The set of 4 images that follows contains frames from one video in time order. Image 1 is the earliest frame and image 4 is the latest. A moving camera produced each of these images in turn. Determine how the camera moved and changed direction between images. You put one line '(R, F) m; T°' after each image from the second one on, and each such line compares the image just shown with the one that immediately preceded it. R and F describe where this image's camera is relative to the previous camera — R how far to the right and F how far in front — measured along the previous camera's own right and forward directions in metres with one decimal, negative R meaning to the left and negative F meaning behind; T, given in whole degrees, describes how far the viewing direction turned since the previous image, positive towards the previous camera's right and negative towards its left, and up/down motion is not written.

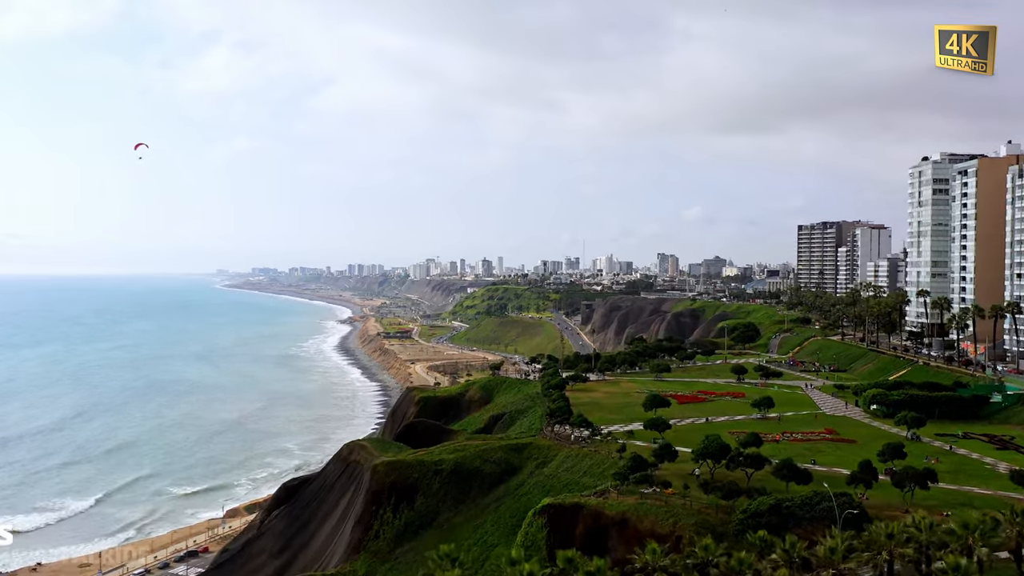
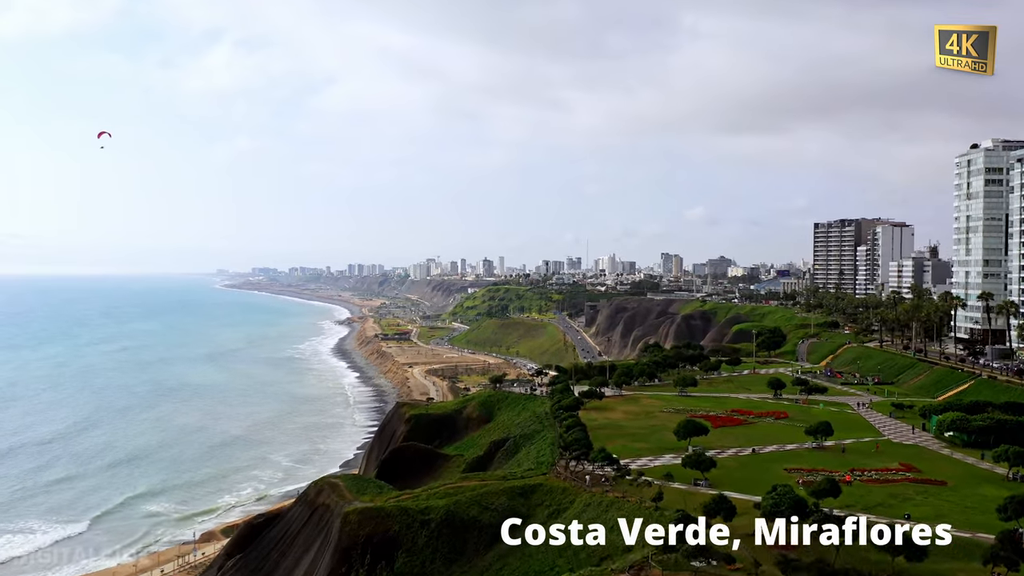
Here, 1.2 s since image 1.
(0.0, +1.5) m; 0°
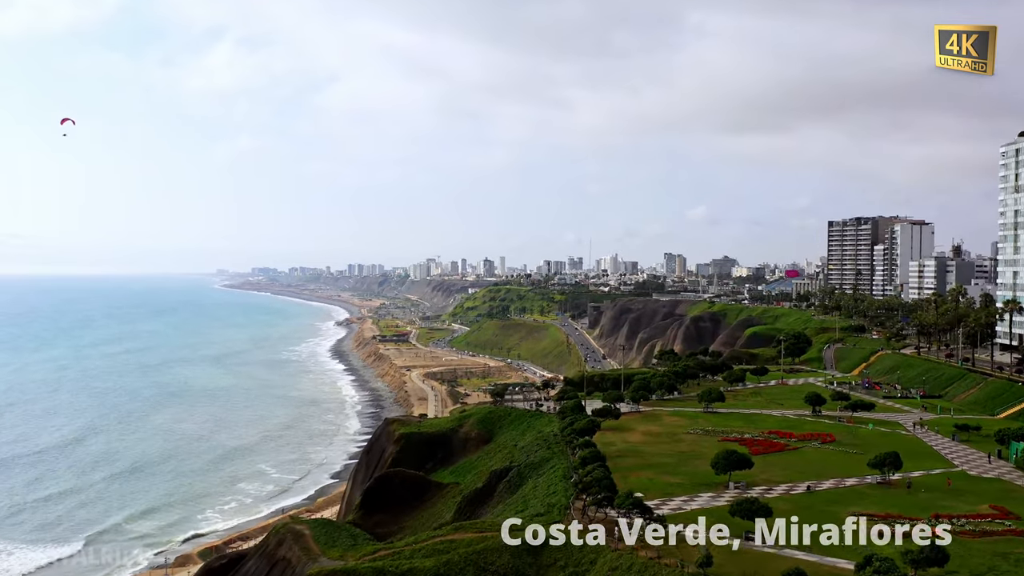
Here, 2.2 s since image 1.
(0.0, +1.2) m; 0°
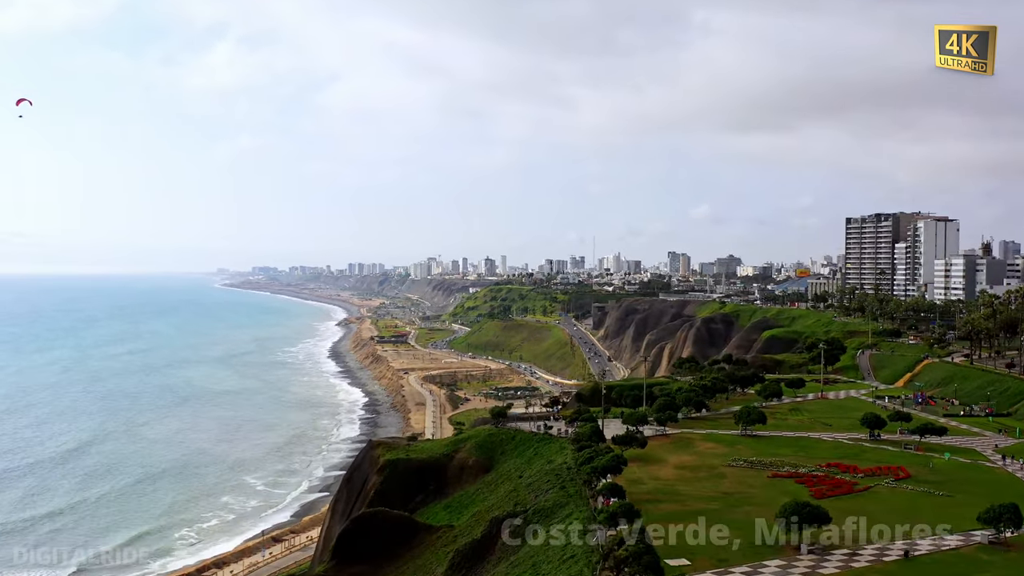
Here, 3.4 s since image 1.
(0.0, +1.3) m; 0°
